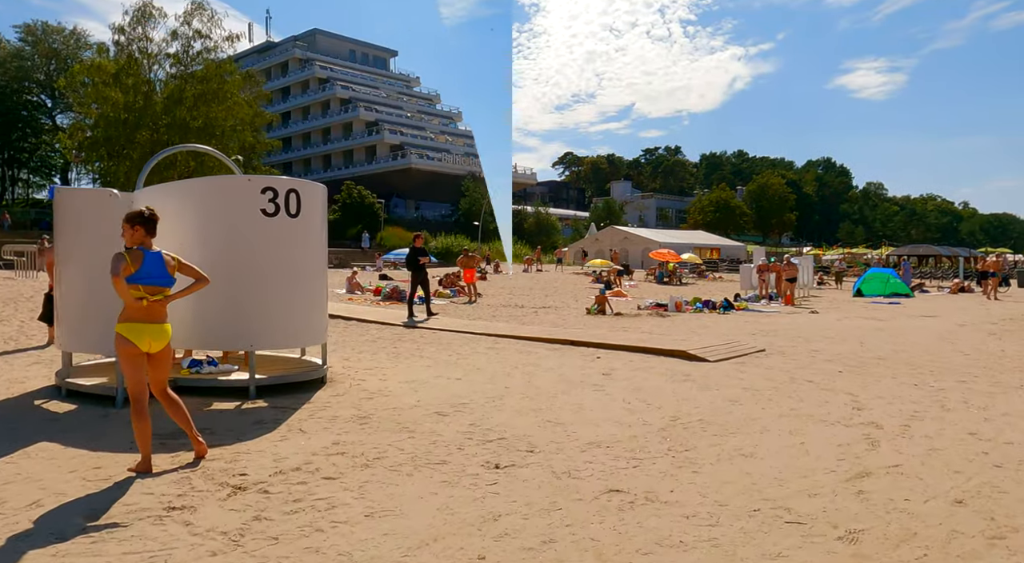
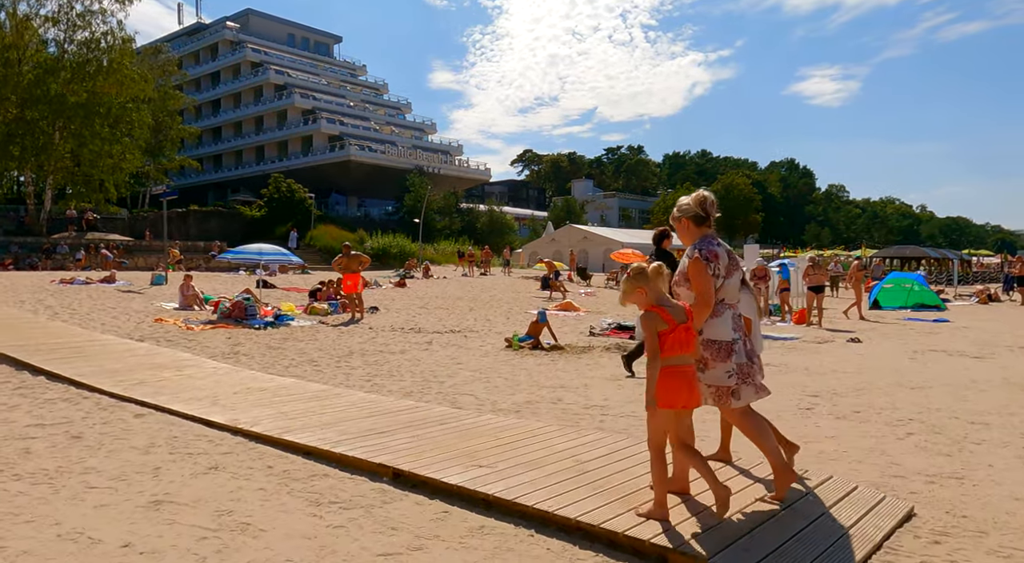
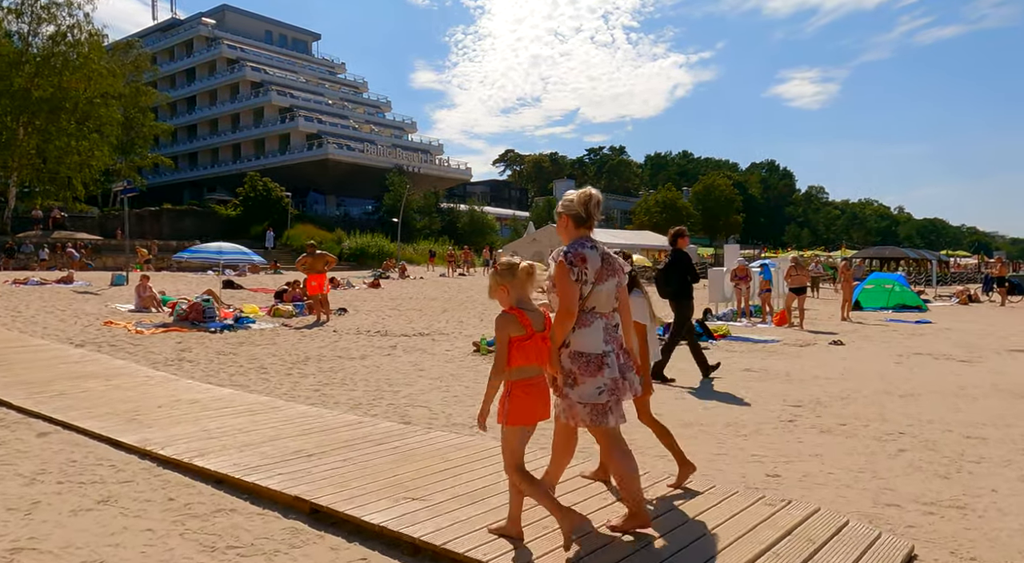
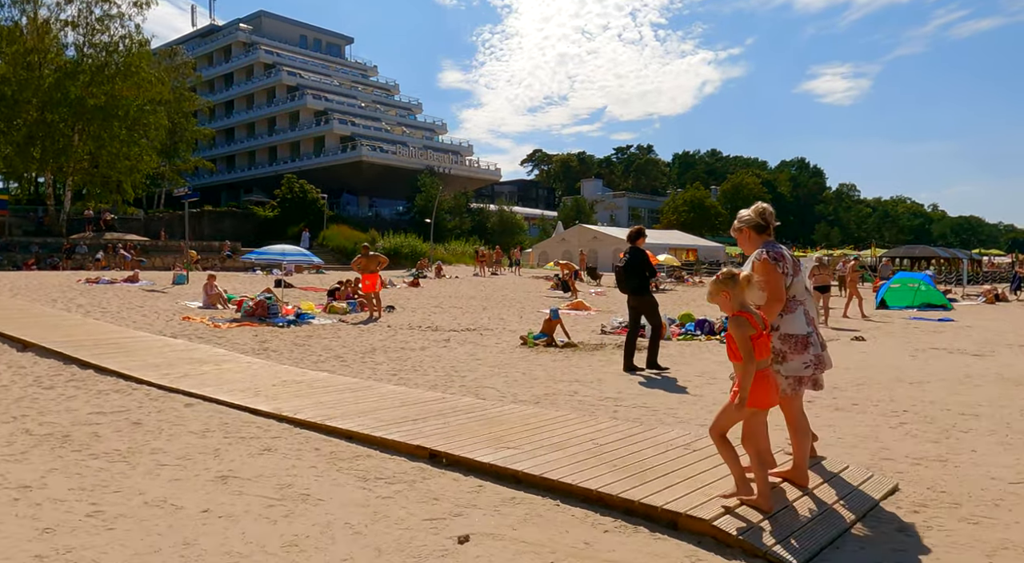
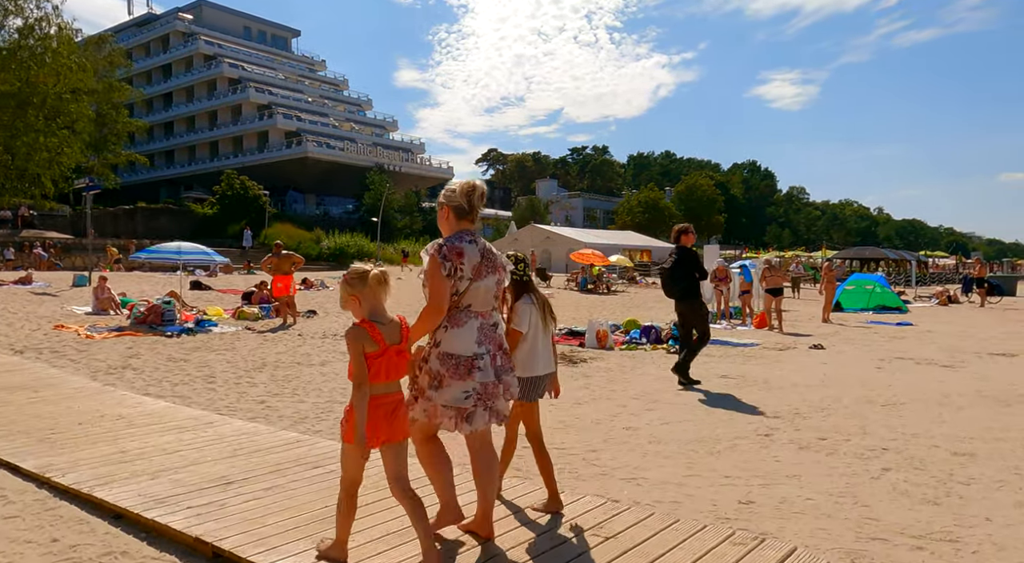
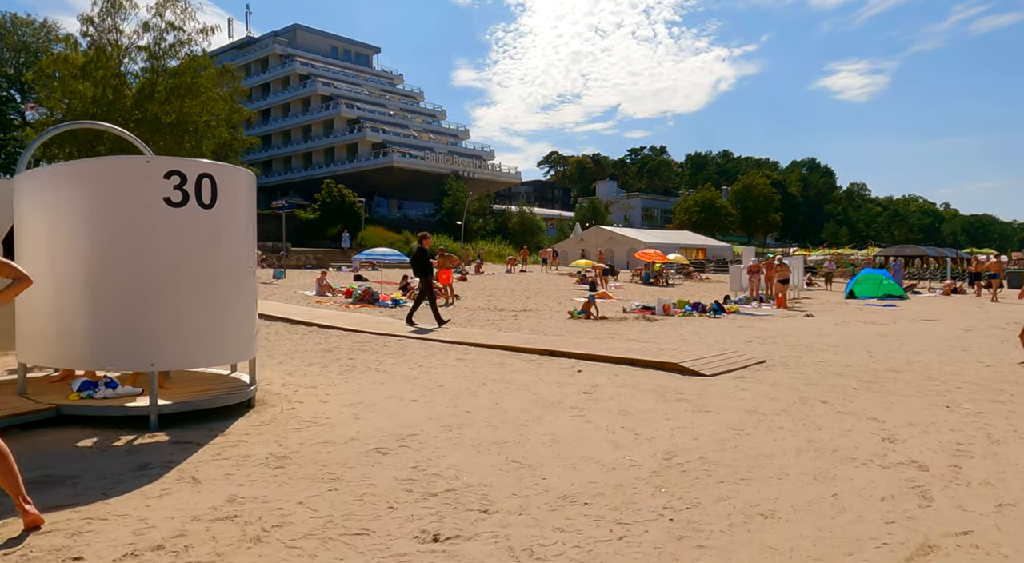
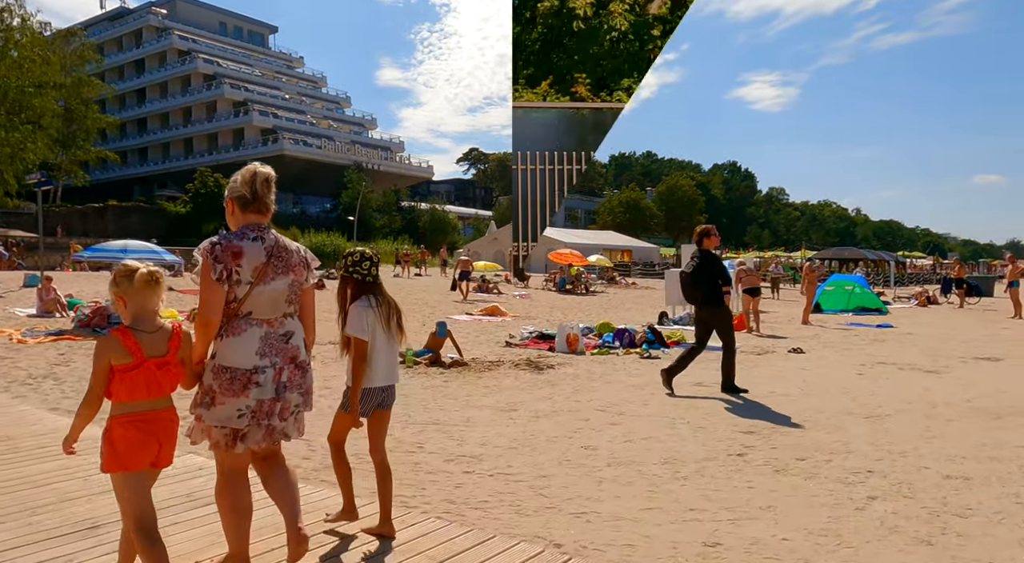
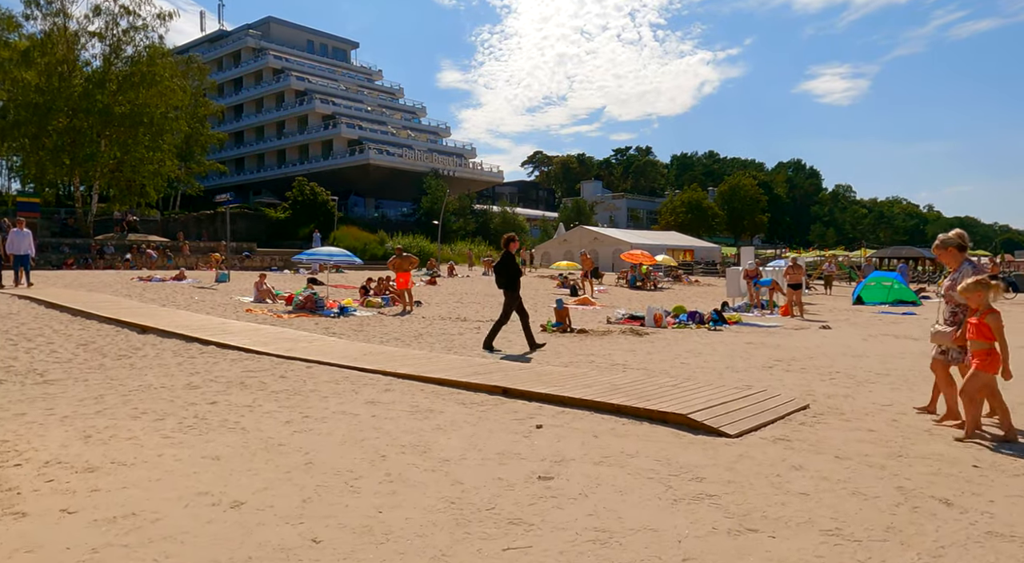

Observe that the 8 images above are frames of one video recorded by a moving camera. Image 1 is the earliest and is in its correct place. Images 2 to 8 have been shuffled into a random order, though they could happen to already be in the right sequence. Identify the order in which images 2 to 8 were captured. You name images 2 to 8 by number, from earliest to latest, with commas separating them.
6, 8, 4, 2, 3, 5, 7
